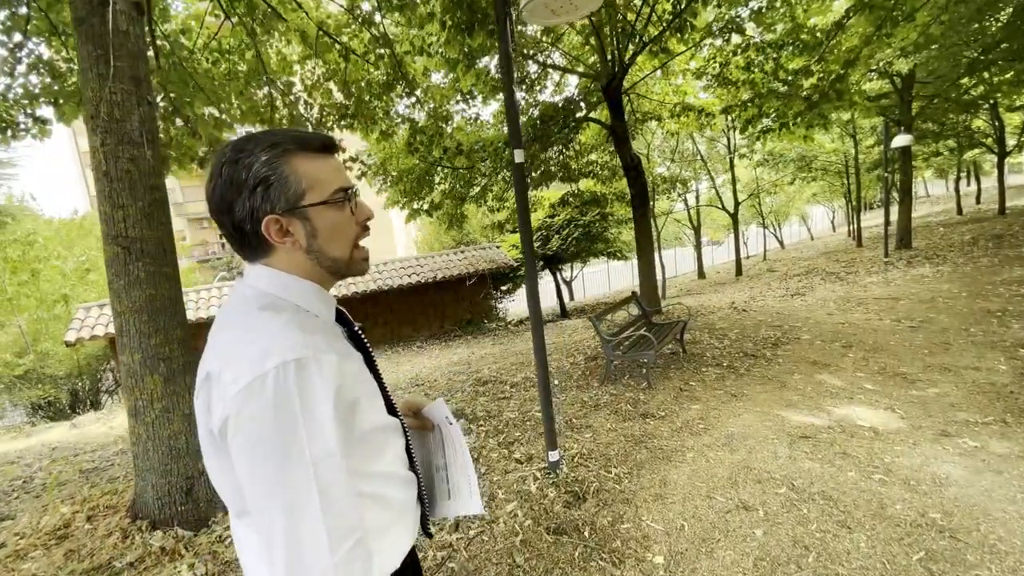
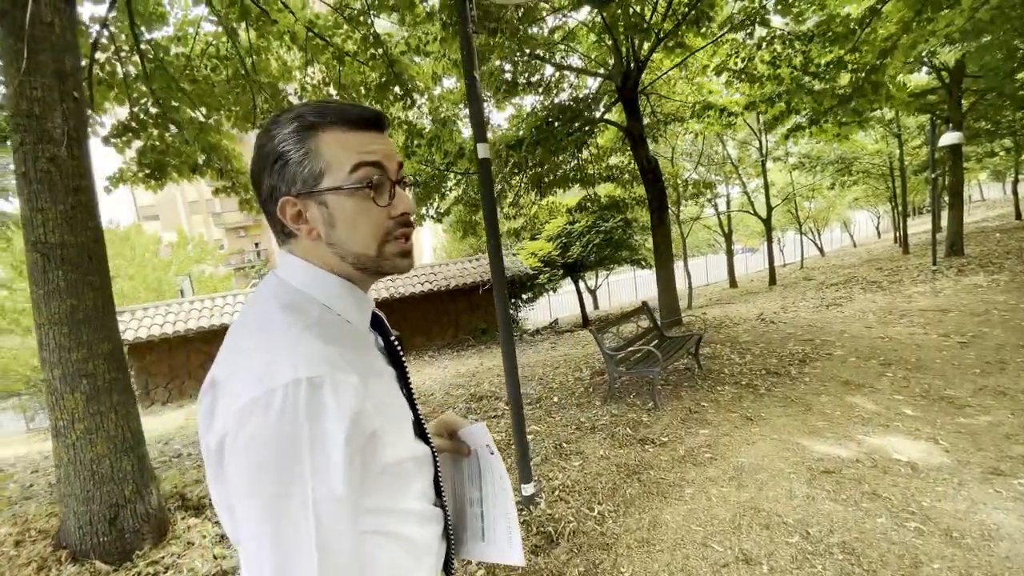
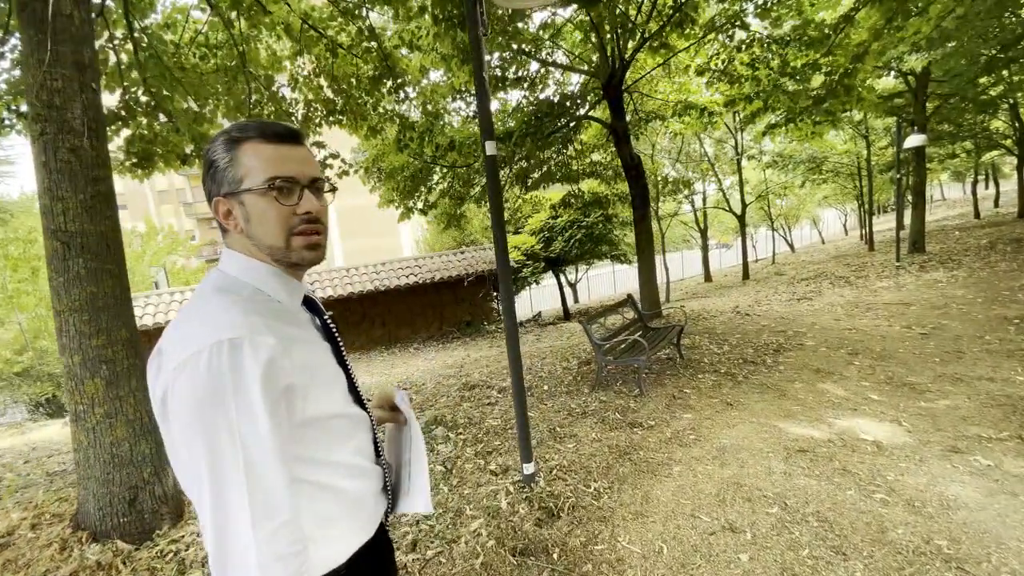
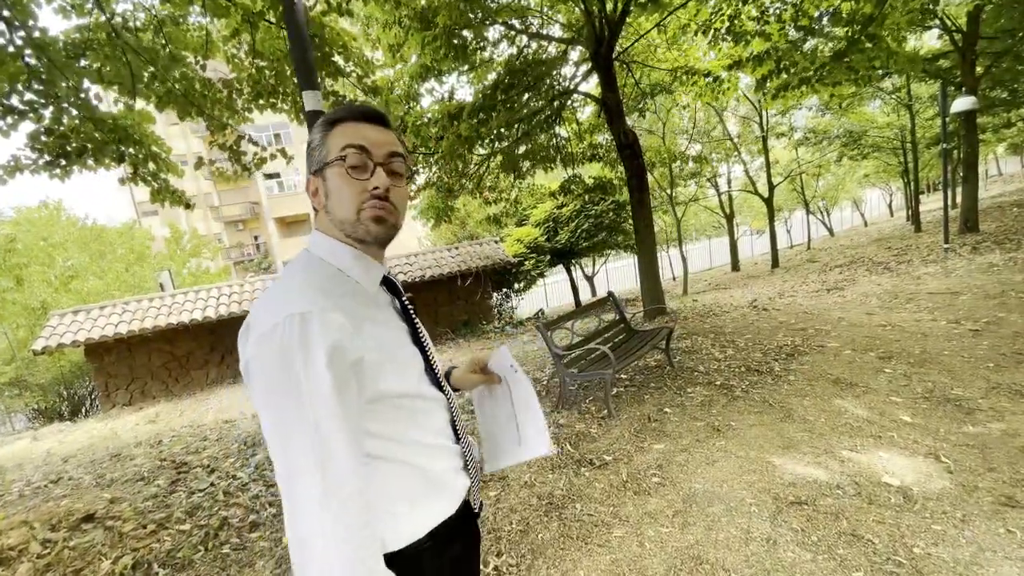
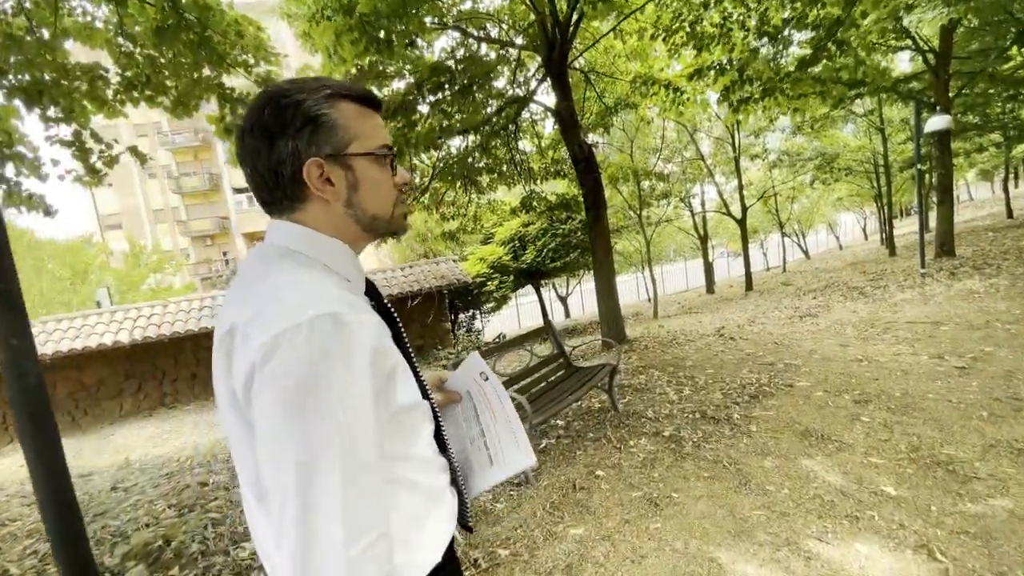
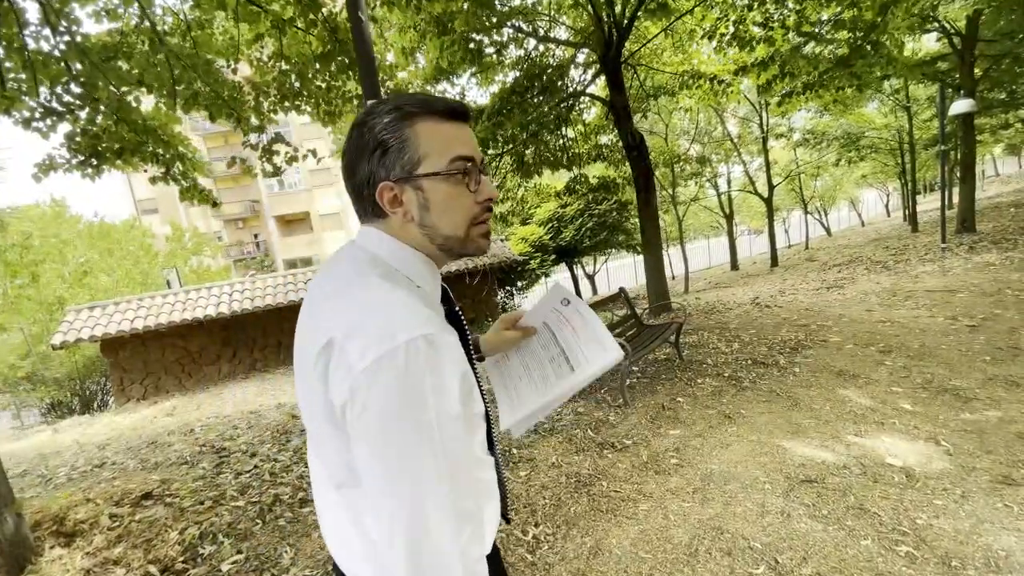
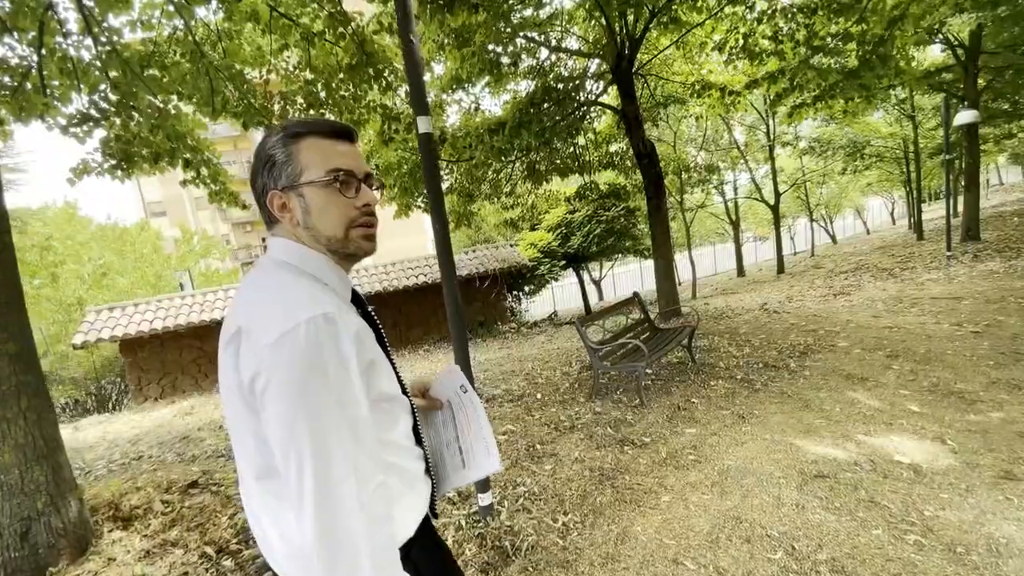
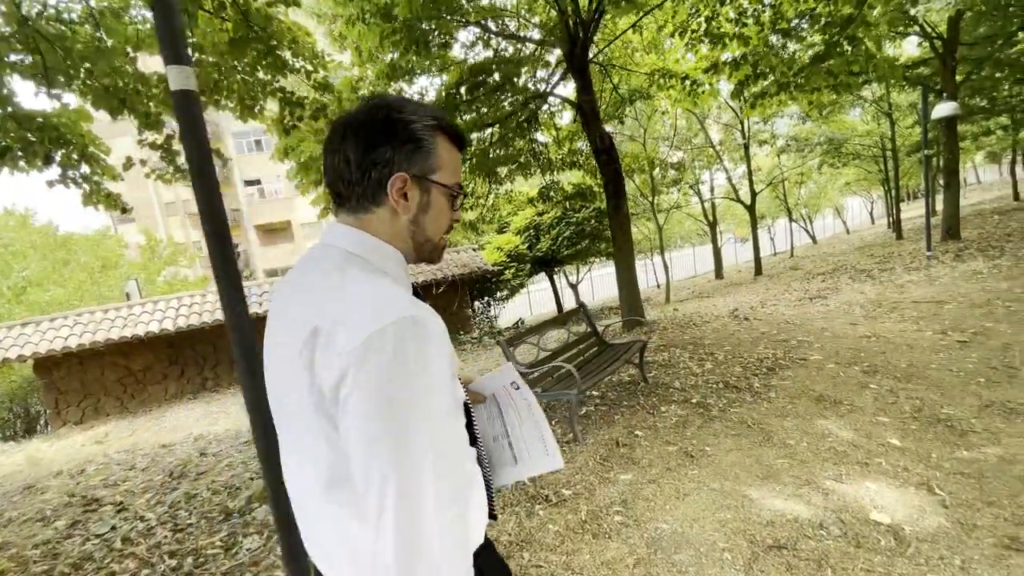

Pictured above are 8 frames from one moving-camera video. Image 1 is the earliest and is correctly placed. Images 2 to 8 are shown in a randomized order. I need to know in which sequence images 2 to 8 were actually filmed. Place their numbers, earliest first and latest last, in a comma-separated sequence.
3, 2, 7, 6, 4, 8, 5
